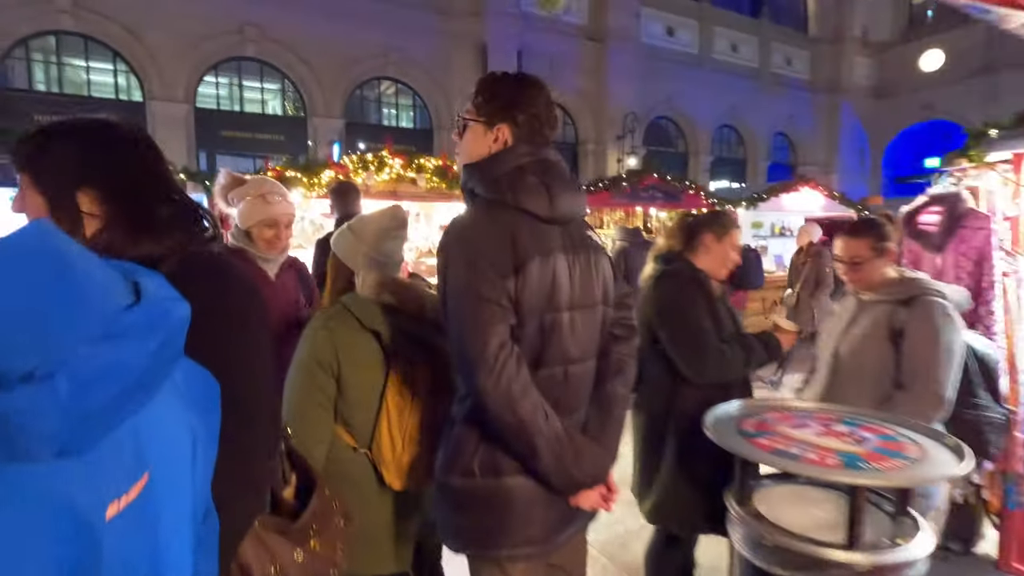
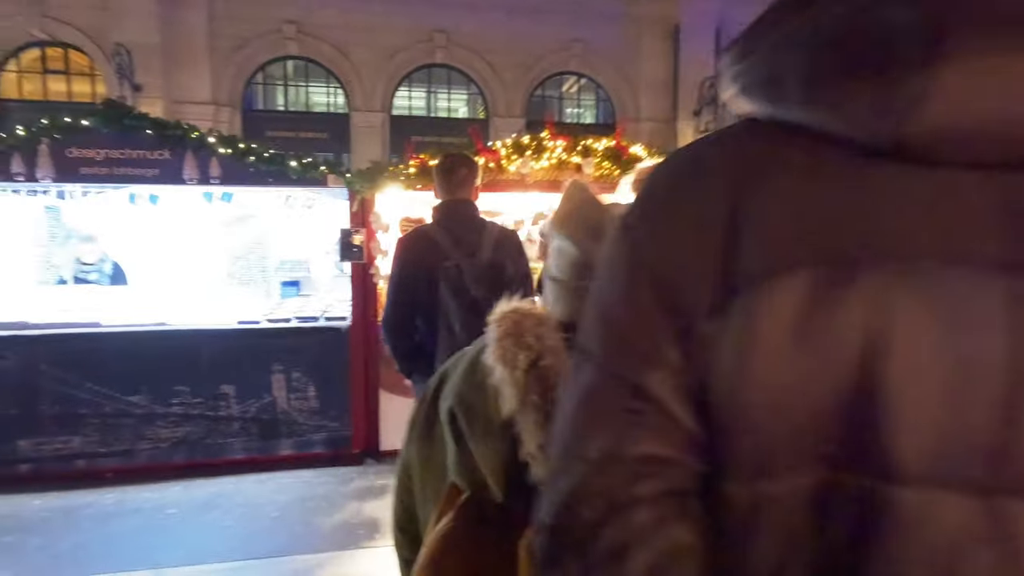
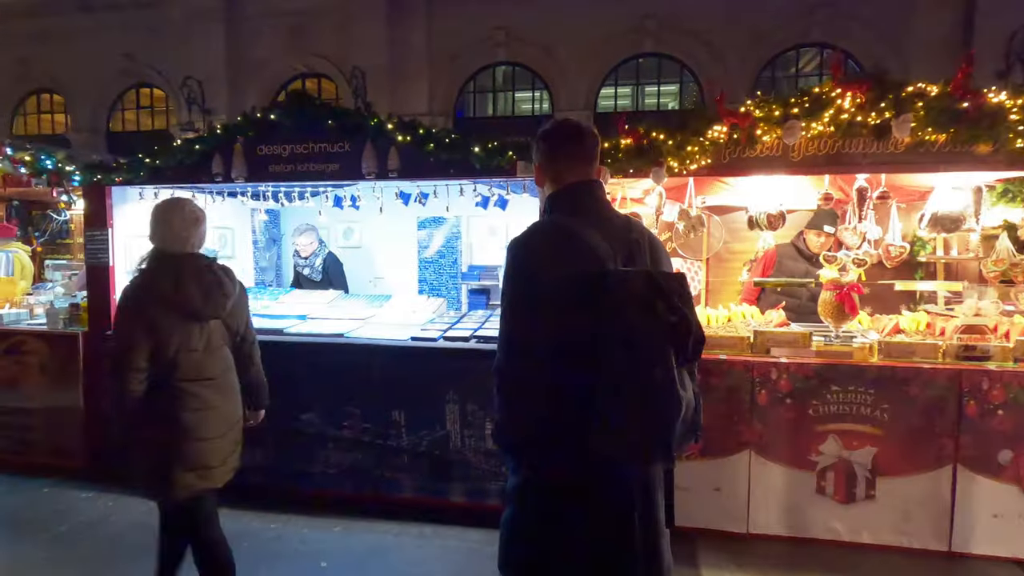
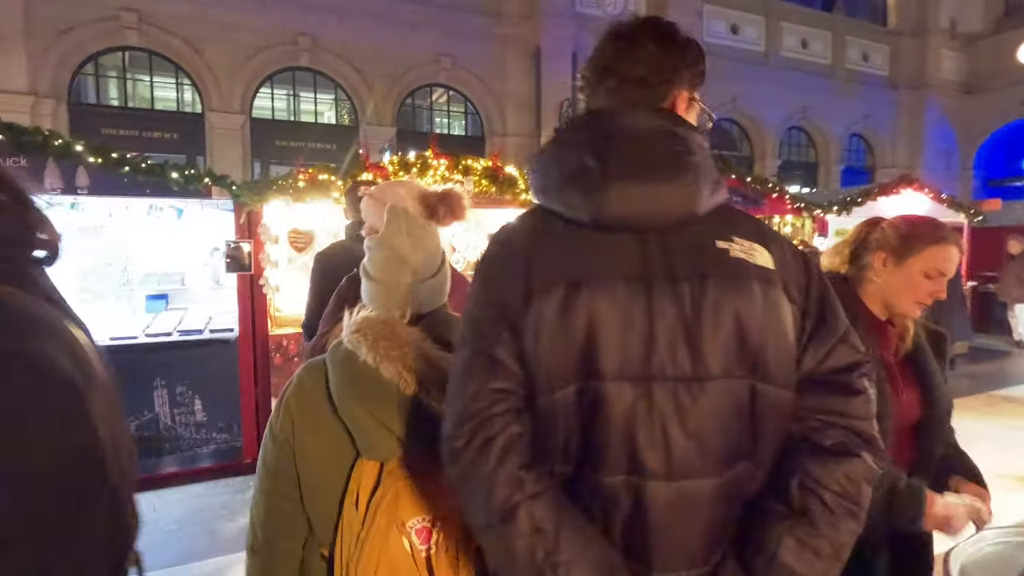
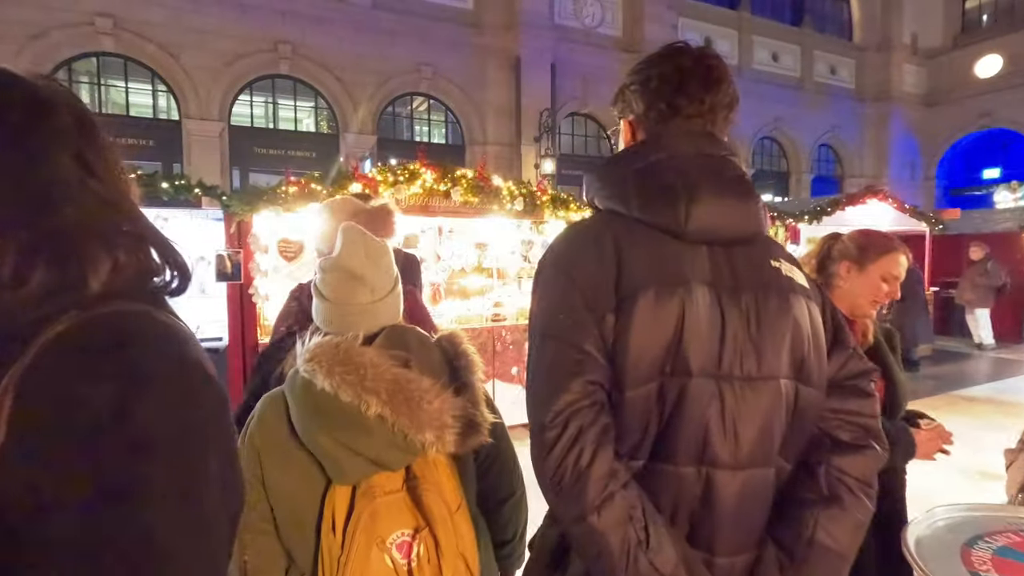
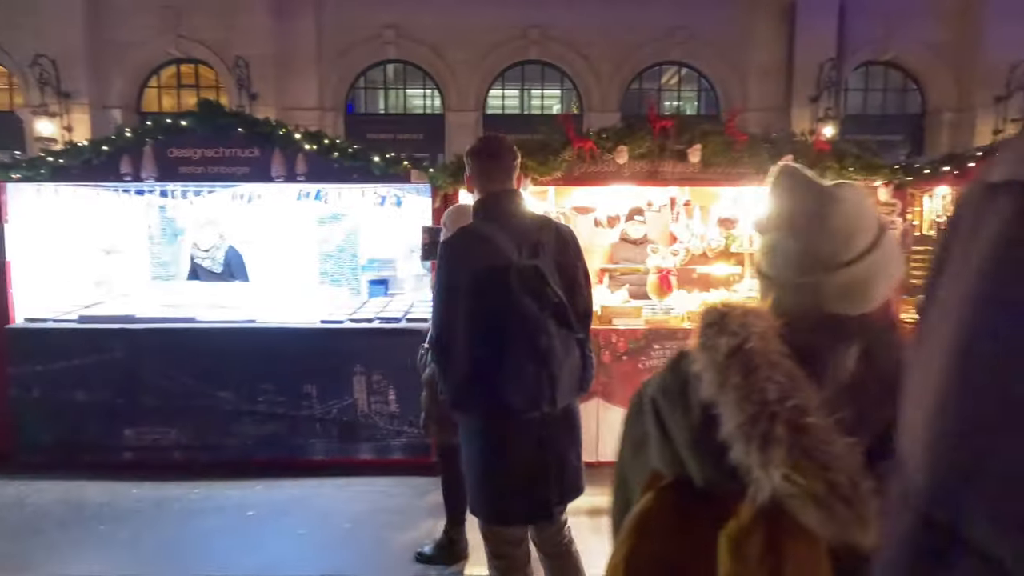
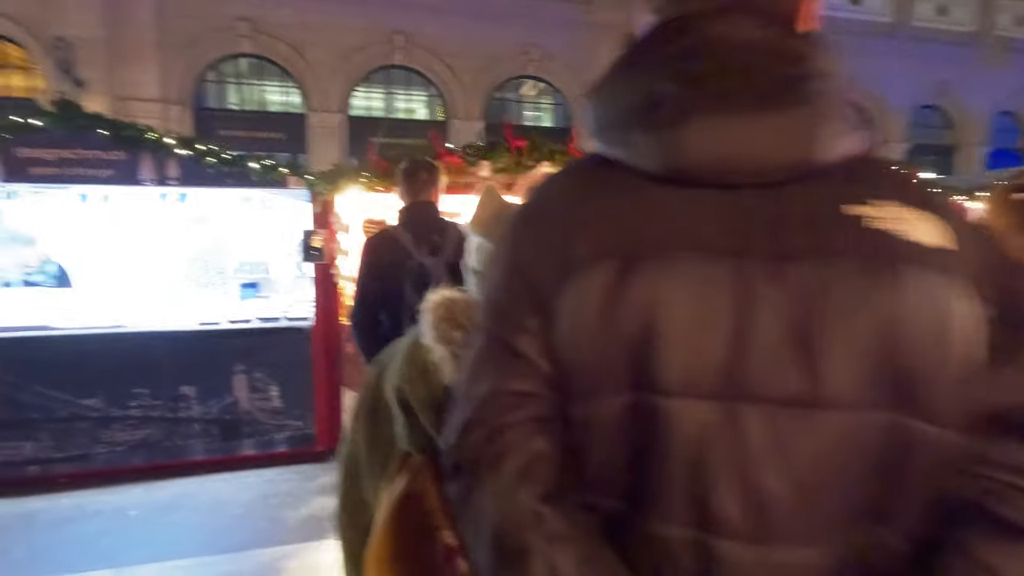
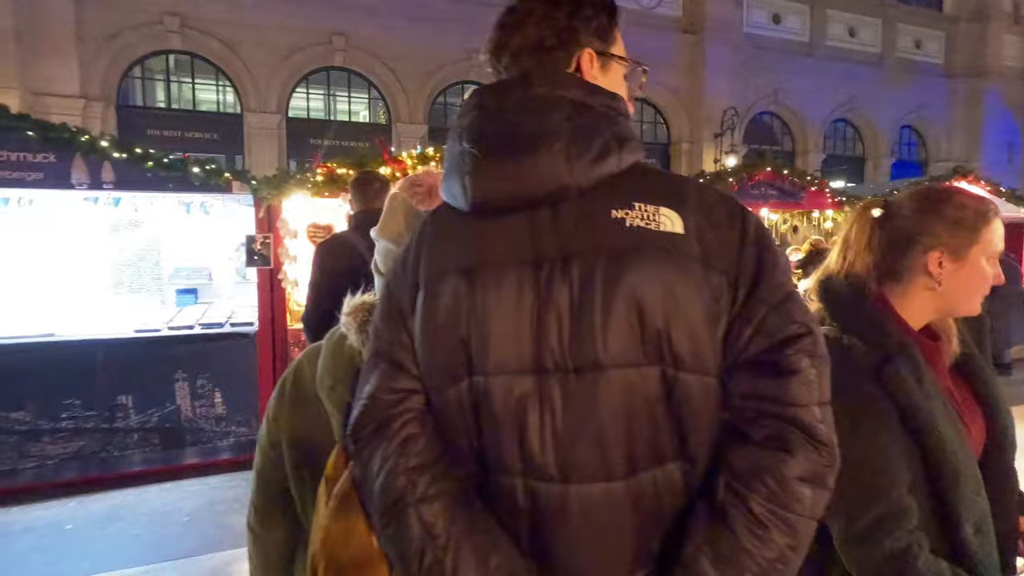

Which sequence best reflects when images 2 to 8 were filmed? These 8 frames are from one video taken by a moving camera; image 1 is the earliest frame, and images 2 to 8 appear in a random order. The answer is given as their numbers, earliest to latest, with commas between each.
5, 4, 8, 7, 2, 6, 3
